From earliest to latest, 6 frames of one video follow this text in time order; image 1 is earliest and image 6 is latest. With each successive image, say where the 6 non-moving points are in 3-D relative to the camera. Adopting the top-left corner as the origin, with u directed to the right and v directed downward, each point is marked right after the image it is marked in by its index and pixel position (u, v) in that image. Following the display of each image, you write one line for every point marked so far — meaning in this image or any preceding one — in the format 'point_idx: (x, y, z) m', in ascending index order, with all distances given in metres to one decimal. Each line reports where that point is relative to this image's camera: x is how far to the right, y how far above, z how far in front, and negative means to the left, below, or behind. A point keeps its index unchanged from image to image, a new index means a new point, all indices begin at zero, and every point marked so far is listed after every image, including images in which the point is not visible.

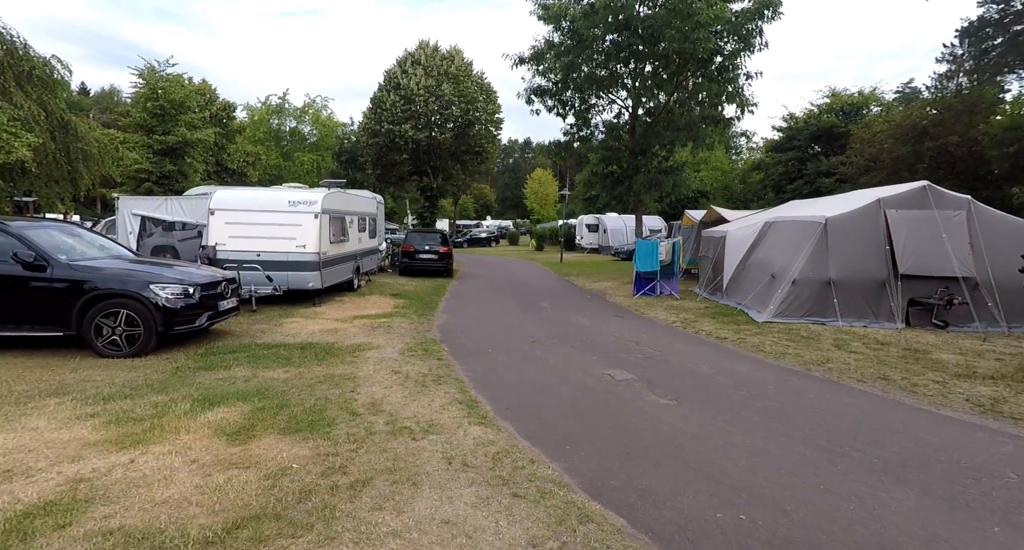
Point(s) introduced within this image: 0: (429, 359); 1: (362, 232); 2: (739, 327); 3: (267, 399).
0: (-1.1, -1.2, +8.2) m
1: (-4.4, +1.3, +17.5) m
2: (+3.9, -0.9, +10.3) m
3: (-2.4, -1.2, +6.0) m
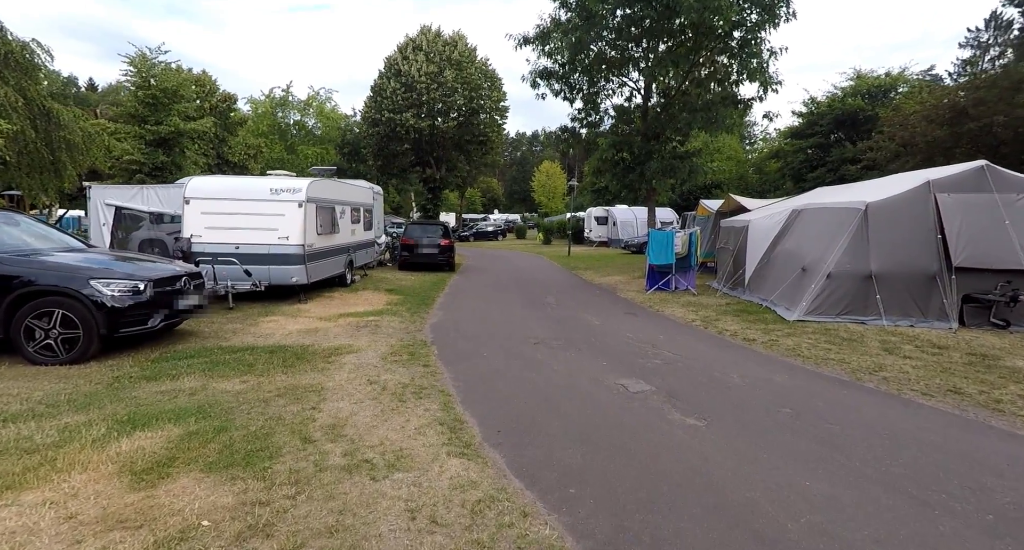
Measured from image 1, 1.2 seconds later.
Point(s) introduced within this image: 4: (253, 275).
0: (-1.2, -1.1, +7.2) m
1: (-4.3, +1.4, +16.5) m
2: (+3.9, -0.8, +9.2) m
3: (-2.5, -1.2, +4.9) m
4: (-5.2, 0.0, +11.8) m
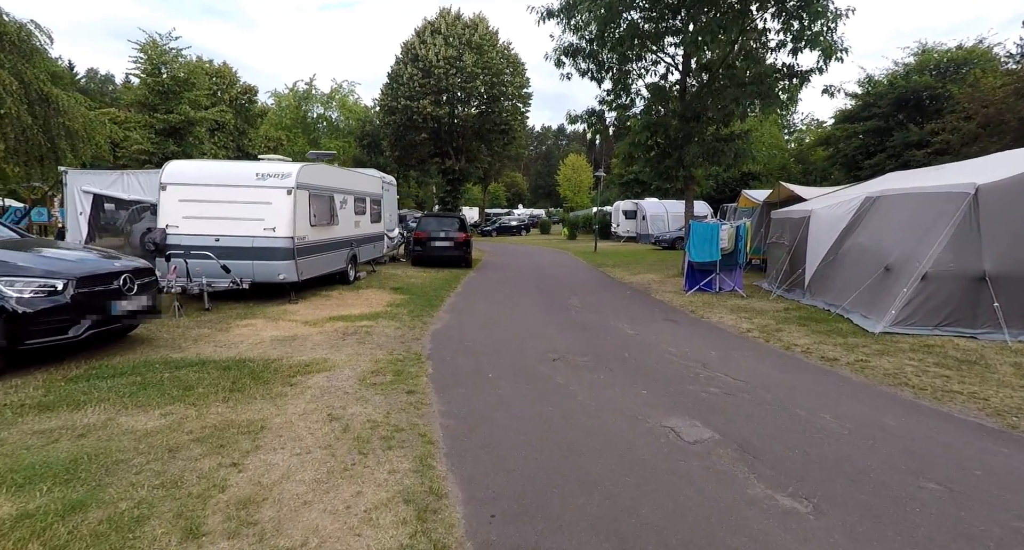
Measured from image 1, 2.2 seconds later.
0: (-1.1, -1.1, +5.6) m
1: (-3.8, +1.5, +15.0) m
2: (+4.1, -0.8, +7.4) m
3: (-2.5, -1.2, +3.4) m
4: (-4.8, +0.1, +10.3) m
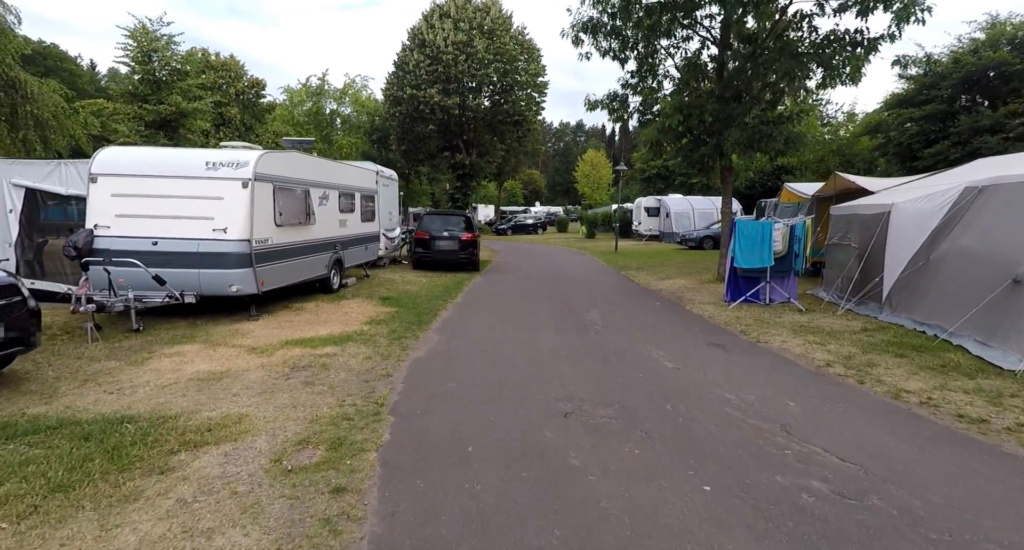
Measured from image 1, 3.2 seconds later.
0: (-1.1, -1.3, +3.6) m
1: (-3.6, +1.4, +13.1) m
2: (+4.1, -1.0, +5.2) m
3: (-2.6, -1.4, +1.4) m
4: (-4.8, -0.1, +8.4) m
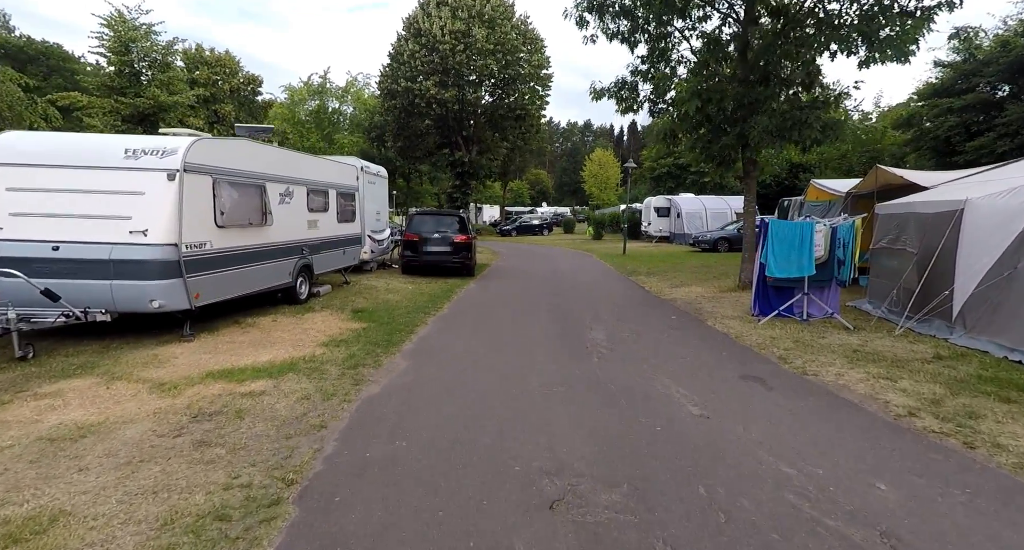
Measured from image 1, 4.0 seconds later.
0: (-1.4, -1.4, +2.0) m
1: (-3.7, +1.2, +11.5) m
2: (+3.9, -1.1, +3.5) m
3: (-2.9, -1.5, -0.2) m
4: (-4.9, -0.2, +6.9) m
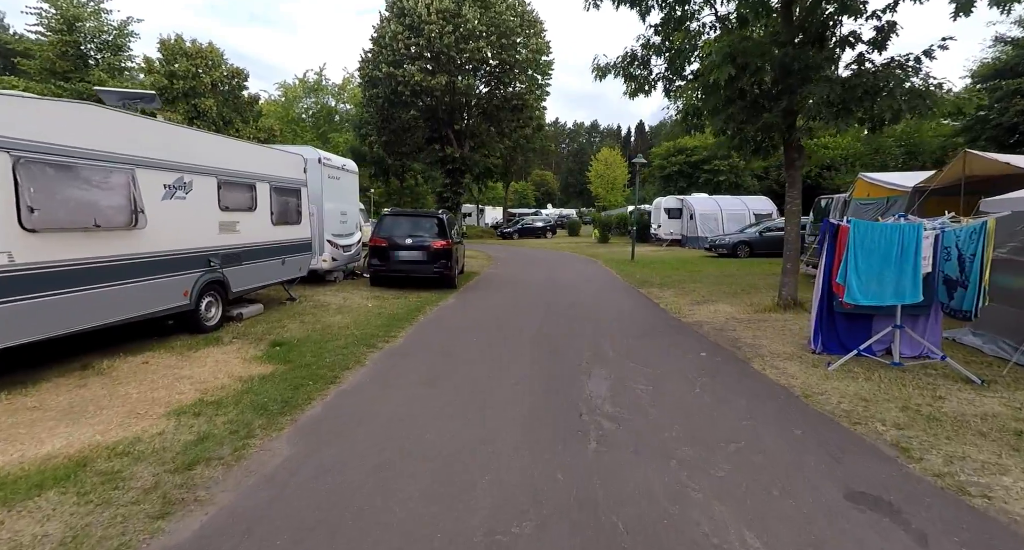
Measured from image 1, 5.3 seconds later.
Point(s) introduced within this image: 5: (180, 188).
0: (-1.8, -1.6, -0.7) m
1: (-4.1, +1.0, +8.8) m
2: (+3.4, -1.4, +0.8) m
3: (-3.4, -1.7, -2.9) m
4: (-5.3, -0.5, +4.2) m
5: (-4.1, +1.1, +7.4) m
